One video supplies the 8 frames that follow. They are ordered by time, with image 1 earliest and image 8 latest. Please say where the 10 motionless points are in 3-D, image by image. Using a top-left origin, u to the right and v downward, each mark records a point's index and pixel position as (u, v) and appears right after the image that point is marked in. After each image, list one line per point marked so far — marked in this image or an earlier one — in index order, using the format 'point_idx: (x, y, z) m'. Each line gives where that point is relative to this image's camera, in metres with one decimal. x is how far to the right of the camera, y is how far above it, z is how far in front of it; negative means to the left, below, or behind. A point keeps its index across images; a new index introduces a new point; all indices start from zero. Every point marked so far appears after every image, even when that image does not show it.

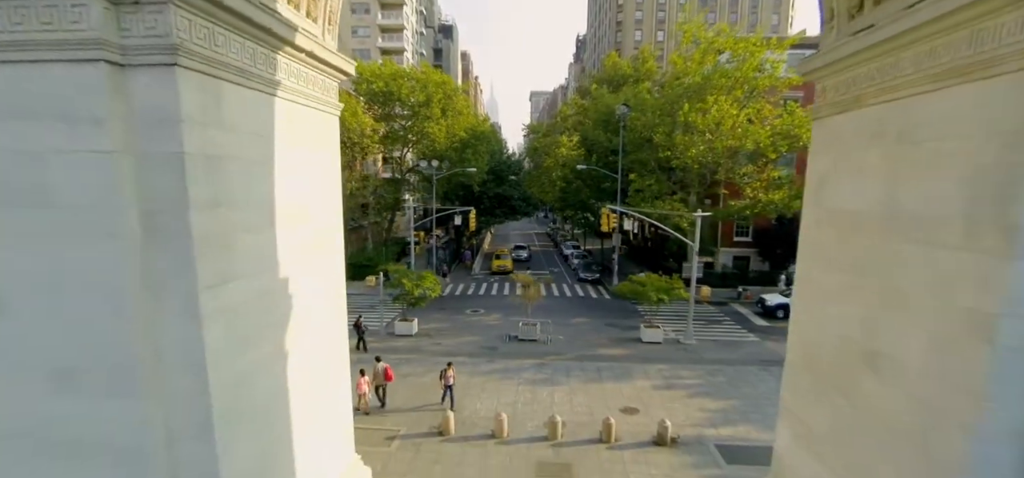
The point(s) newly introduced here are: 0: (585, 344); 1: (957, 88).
0: (+2.5, -3.5, +16.0) m
1: (+3.6, +1.2, +3.8) m
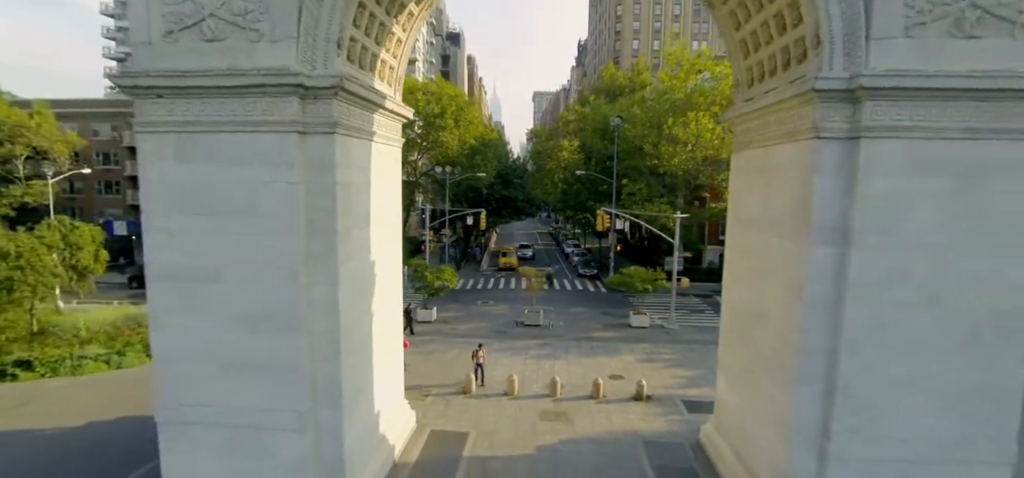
0: (+2.7, -3.5, +18.7) m
1: (+3.8, +1.2, +6.4) m
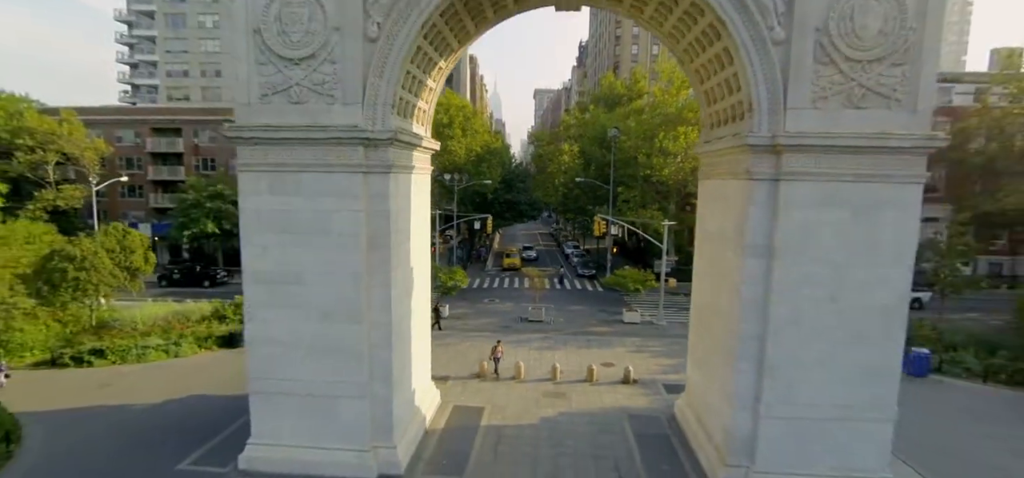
0: (+2.9, -3.7, +20.7) m
1: (+4.0, +1.0, +8.4) m
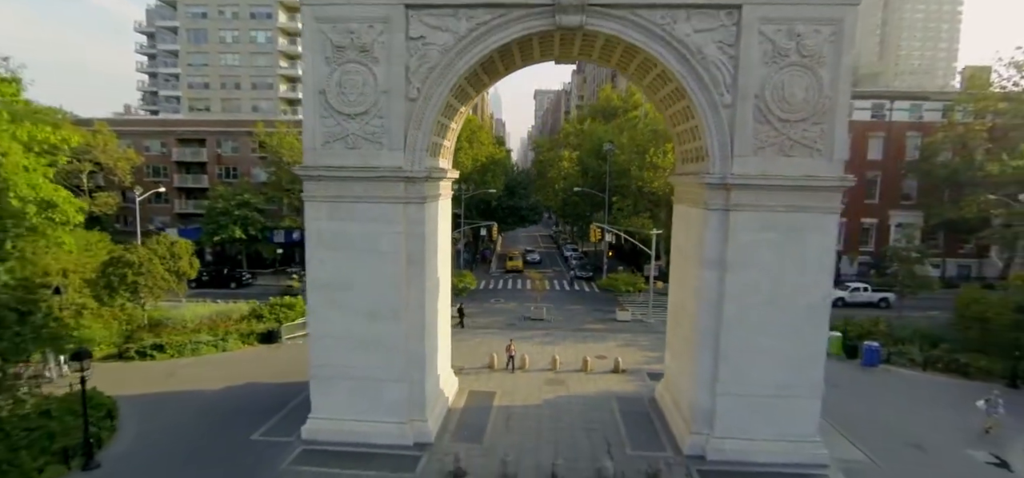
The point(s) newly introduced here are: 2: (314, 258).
0: (+3.2, -4.0, +23.0) m
1: (+4.2, +0.6, +10.7) m
2: (-4.6, -0.5, +11.1) m
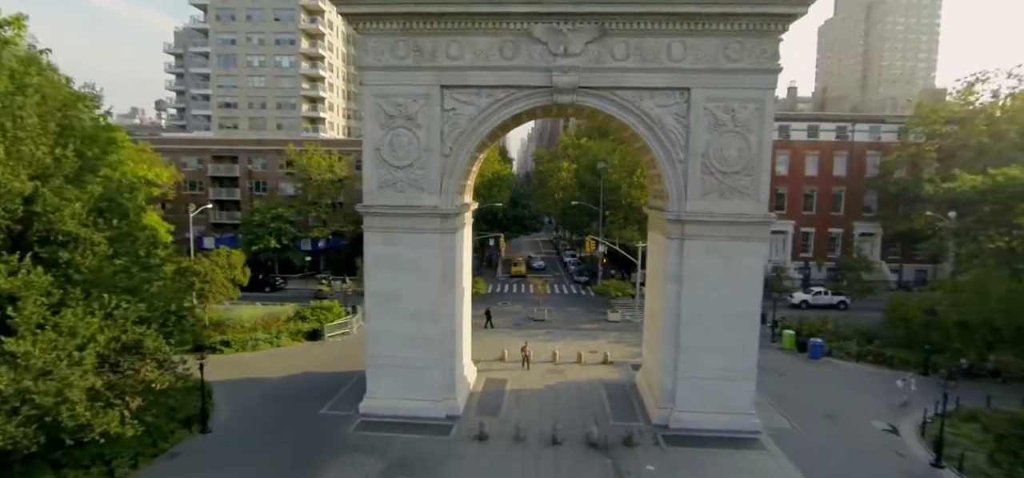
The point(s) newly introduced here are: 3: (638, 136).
0: (+3.4, -4.6, +26.5) m
1: (+4.5, 0.0, +14.2) m
2: (-4.3, -1.1, +14.5) m
3: (+3.6, +3.0, +13.7) m
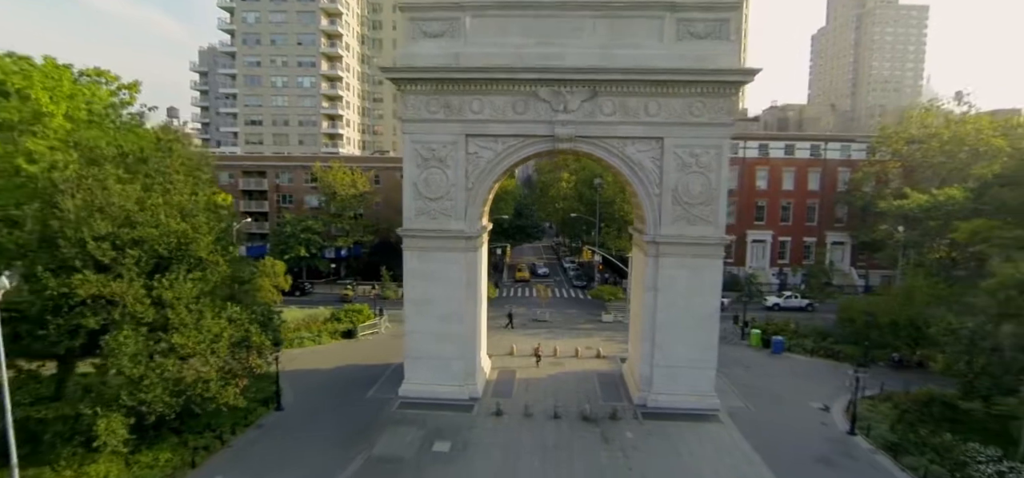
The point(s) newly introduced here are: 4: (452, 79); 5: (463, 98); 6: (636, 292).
0: (+3.8, -5.2, +30.0) m
1: (+4.8, -0.6, +17.7) m
2: (-3.9, -1.7, +18.1) m
3: (+4.0, +2.3, +17.2) m
4: (-2.1, +5.6, +16.8) m
5: (-1.8, +5.0, +17.1) m
6: (+4.9, -2.0, +18.9) m
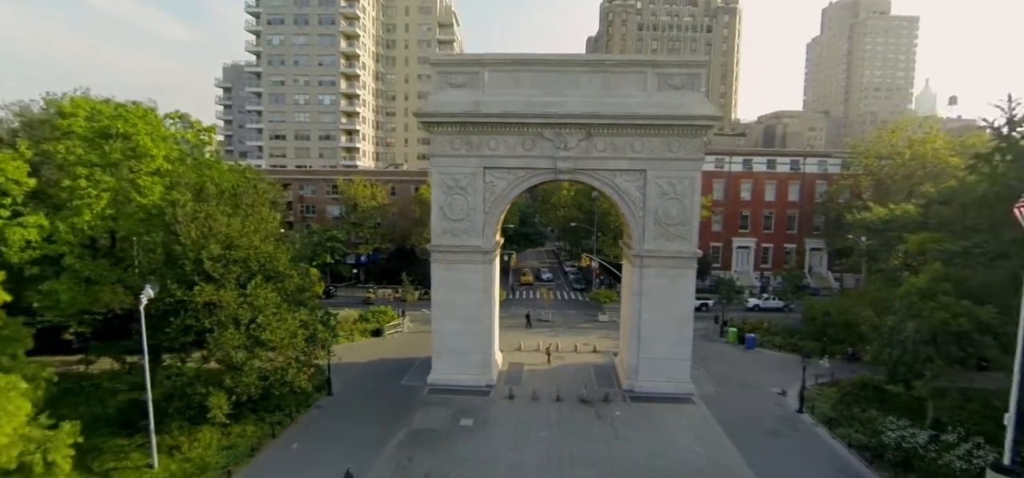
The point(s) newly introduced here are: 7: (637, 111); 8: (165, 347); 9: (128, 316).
0: (+4.3, -5.8, +33.6) m
1: (+5.3, -1.2, +21.3) m
2: (-3.5, -2.3, +21.7) m
3: (+4.4, +1.7, +20.9) m
4: (-1.7, +5.0, +20.5) m
5: (-1.4, +4.4, +20.8) m
6: (+5.3, -2.6, +22.5) m
7: (+5.2, +5.3, +20.0) m
8: (-11.8, -3.7, +16.3) m
9: (-15.2, -3.0, +19.1) m
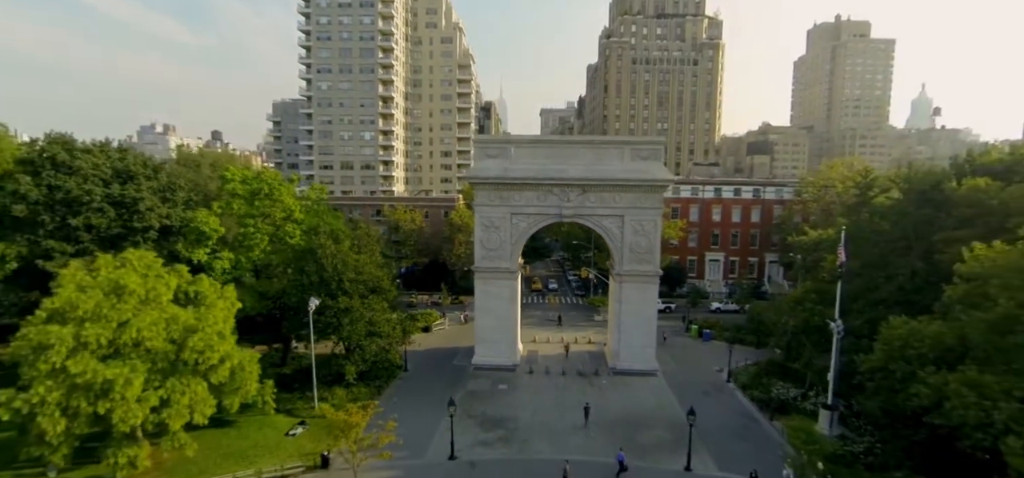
0: (+5.6, -7.4, +42.8) m
1: (+6.5, -2.7, +30.5) m
2: (-2.3, -3.8, +30.9) m
3: (+5.6, +0.2, +30.0) m
4: (-0.5, +3.5, +29.7) m
5: (-0.2, +2.9, +30.0) m
6: (+6.6, -4.1, +31.7) m
7: (+6.4, +3.9, +29.2) m
8: (-10.6, -5.2, +25.5) m
9: (-14.0, -4.6, +28.4) m
